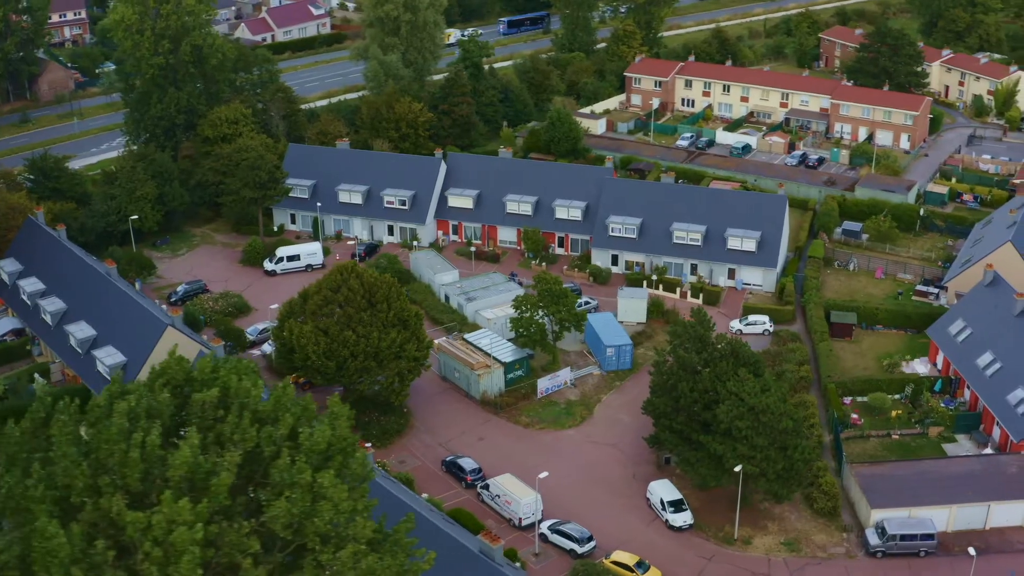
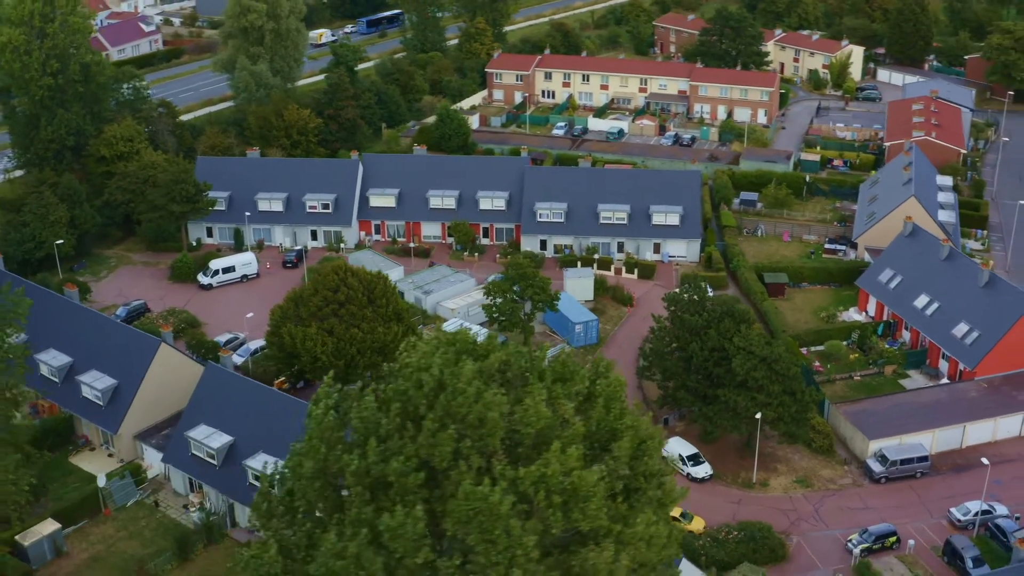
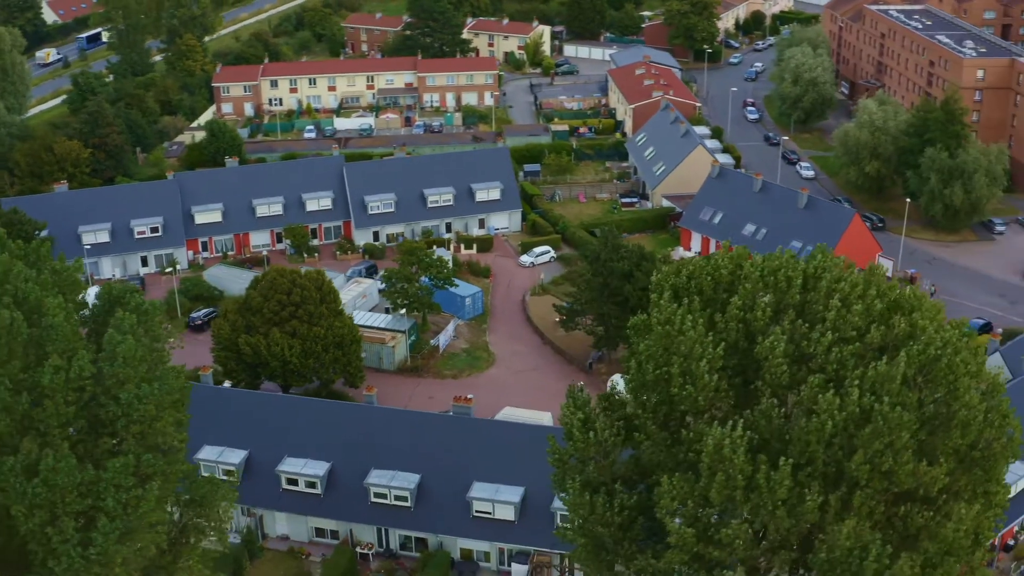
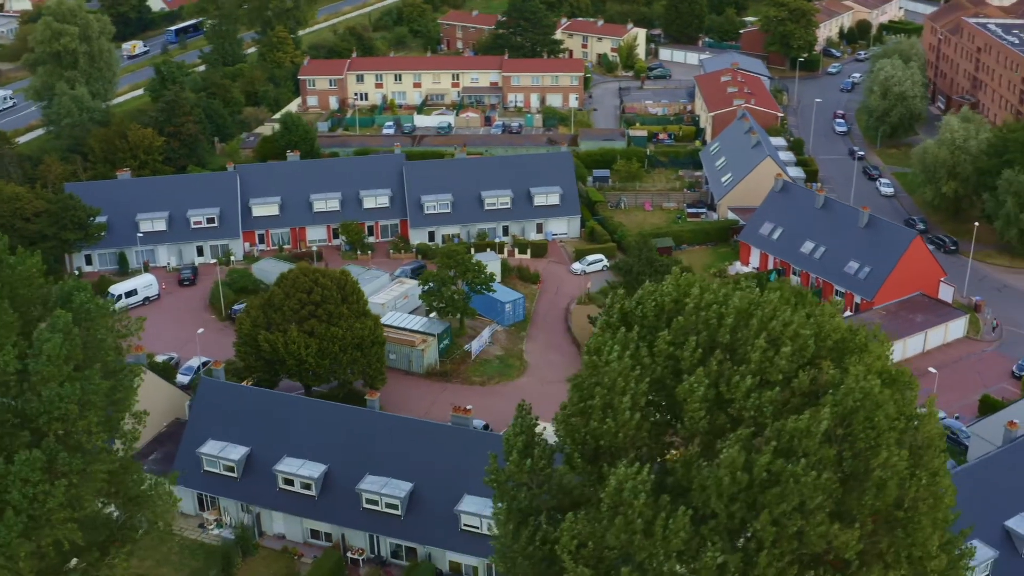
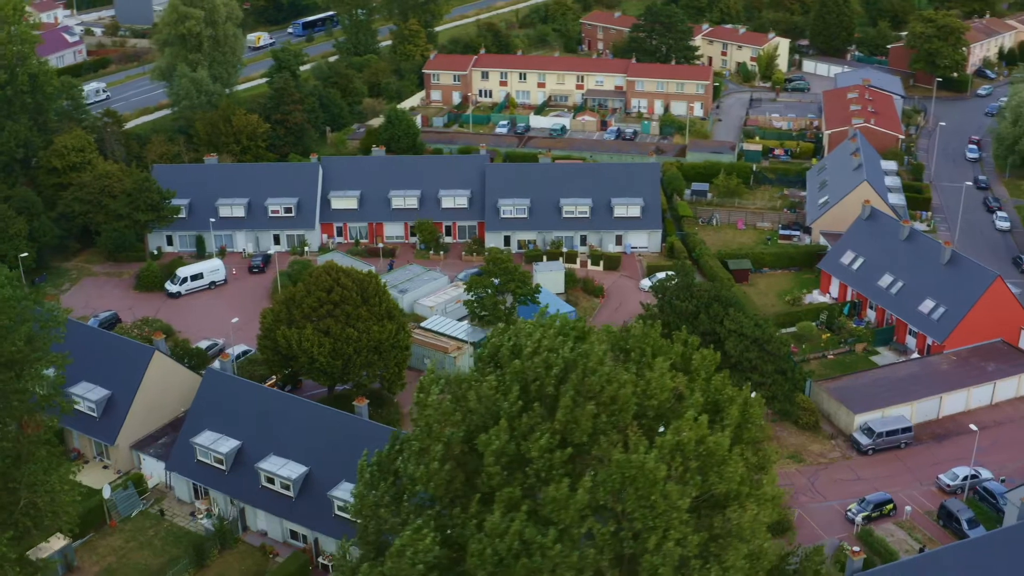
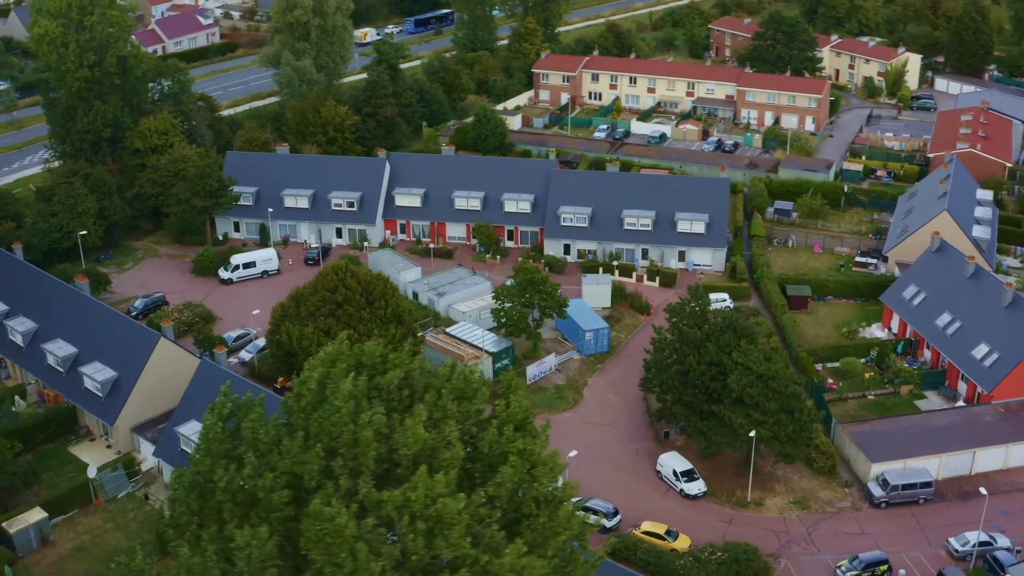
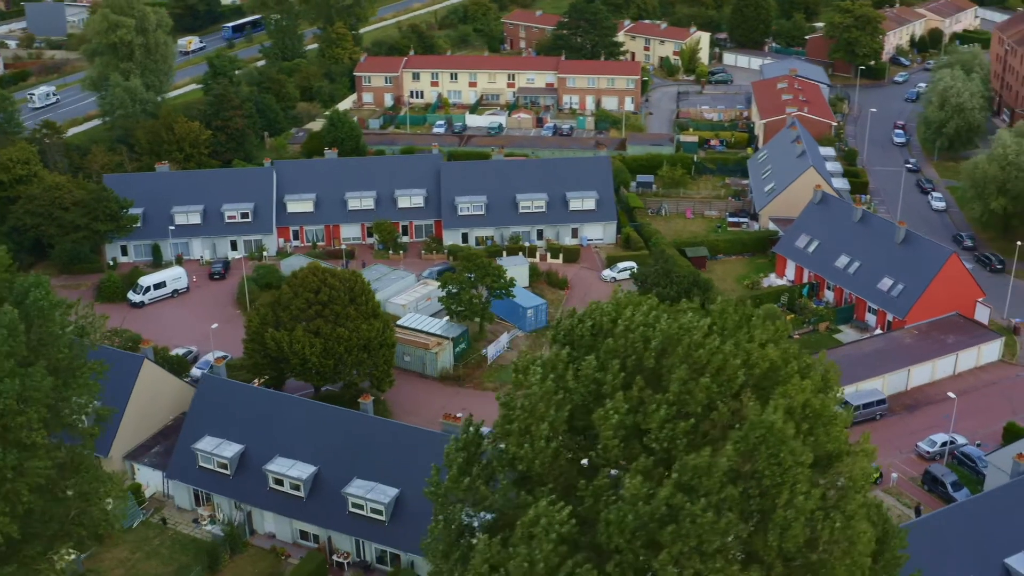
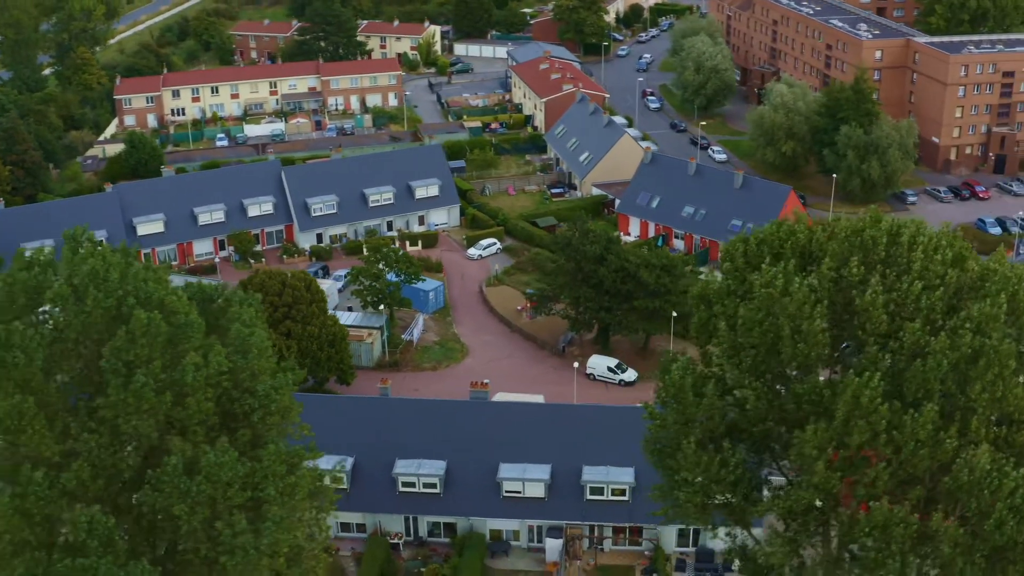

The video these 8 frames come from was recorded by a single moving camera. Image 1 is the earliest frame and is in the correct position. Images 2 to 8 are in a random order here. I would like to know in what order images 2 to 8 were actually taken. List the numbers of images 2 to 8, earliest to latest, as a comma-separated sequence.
6, 2, 5, 7, 4, 3, 8
